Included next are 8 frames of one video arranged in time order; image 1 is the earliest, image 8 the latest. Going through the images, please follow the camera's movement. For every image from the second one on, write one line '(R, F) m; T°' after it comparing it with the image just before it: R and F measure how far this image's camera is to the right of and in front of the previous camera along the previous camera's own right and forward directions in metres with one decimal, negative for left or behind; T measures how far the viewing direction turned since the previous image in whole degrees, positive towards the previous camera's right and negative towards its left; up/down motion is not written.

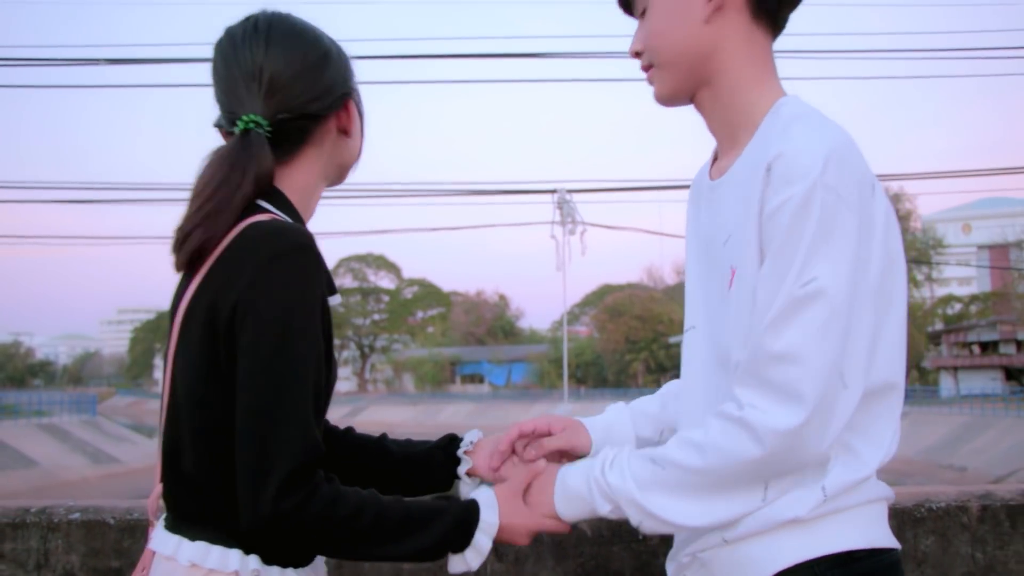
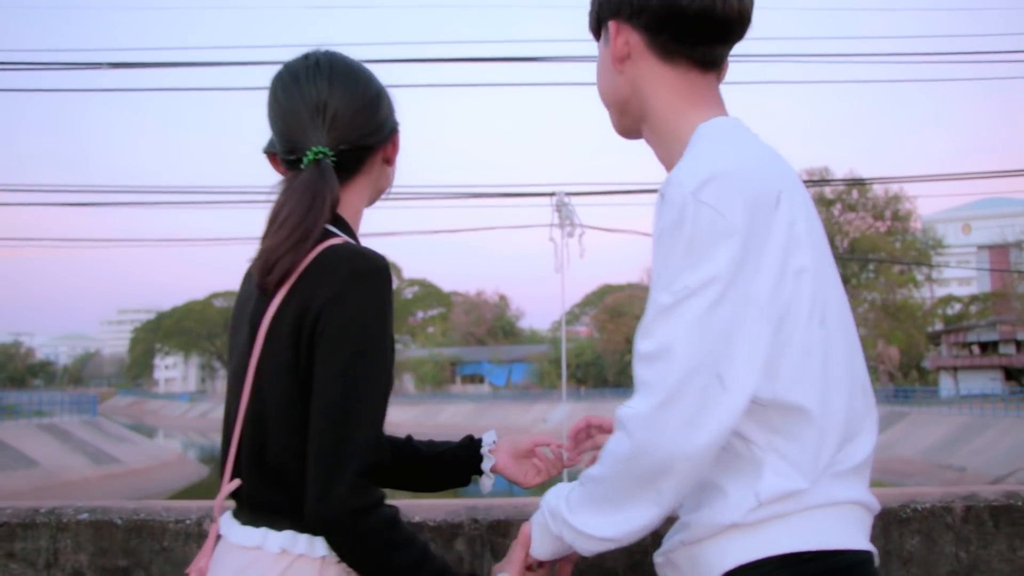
(0.0, -0.1) m; 0°
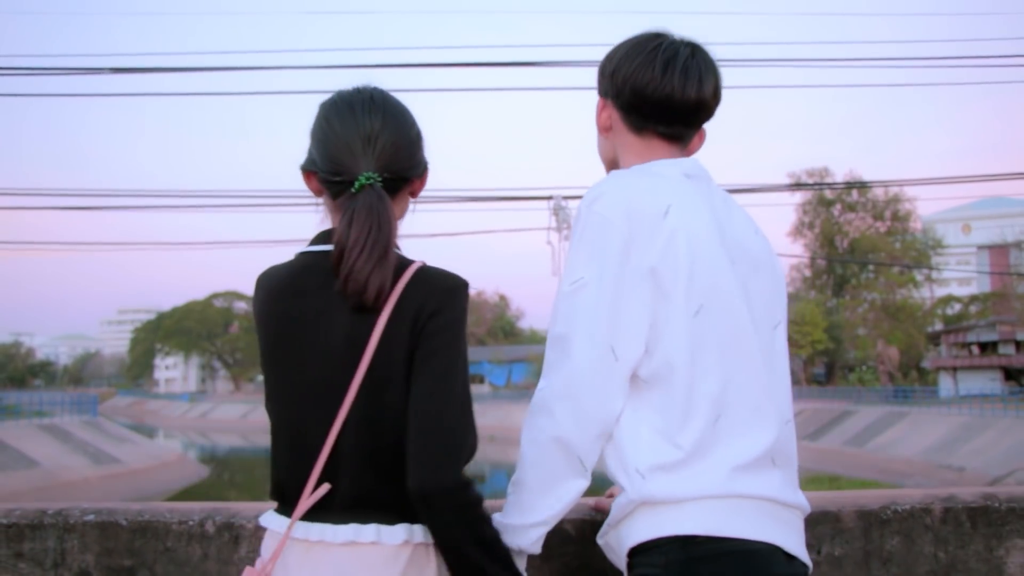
(0.0, -0.1) m; 0°
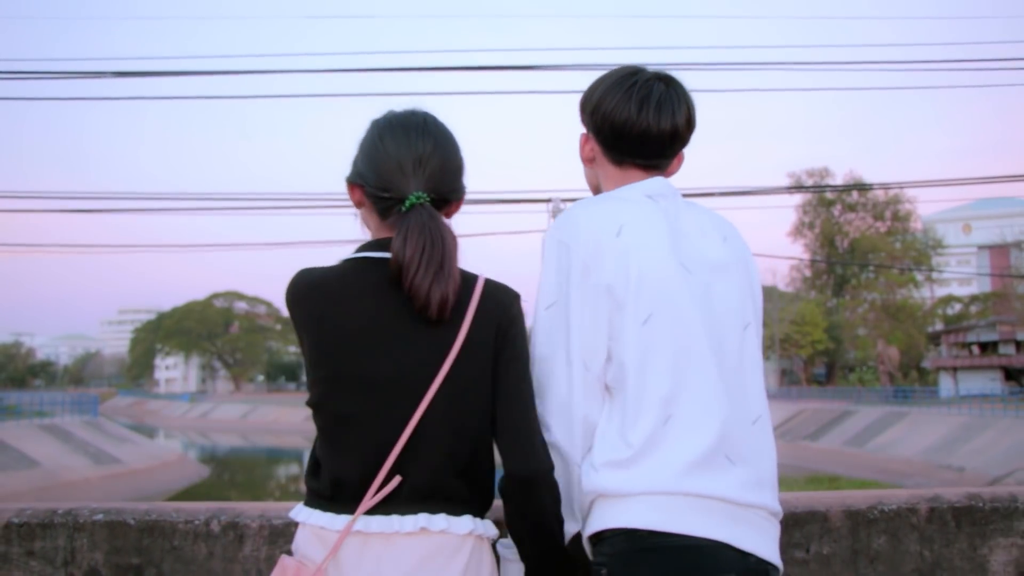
(0.0, -0.1) m; 0°
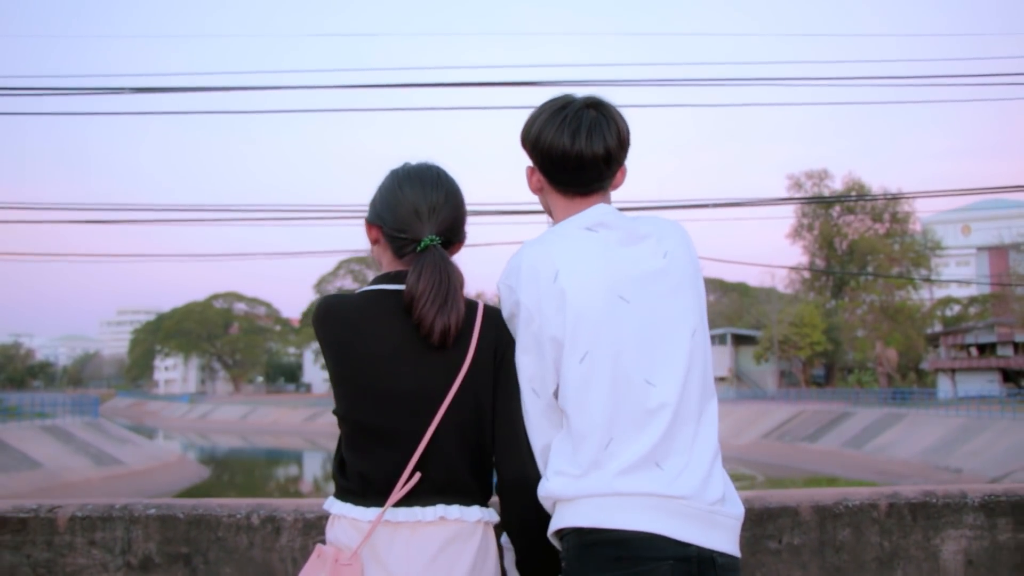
(0.0, -0.3) m; 0°
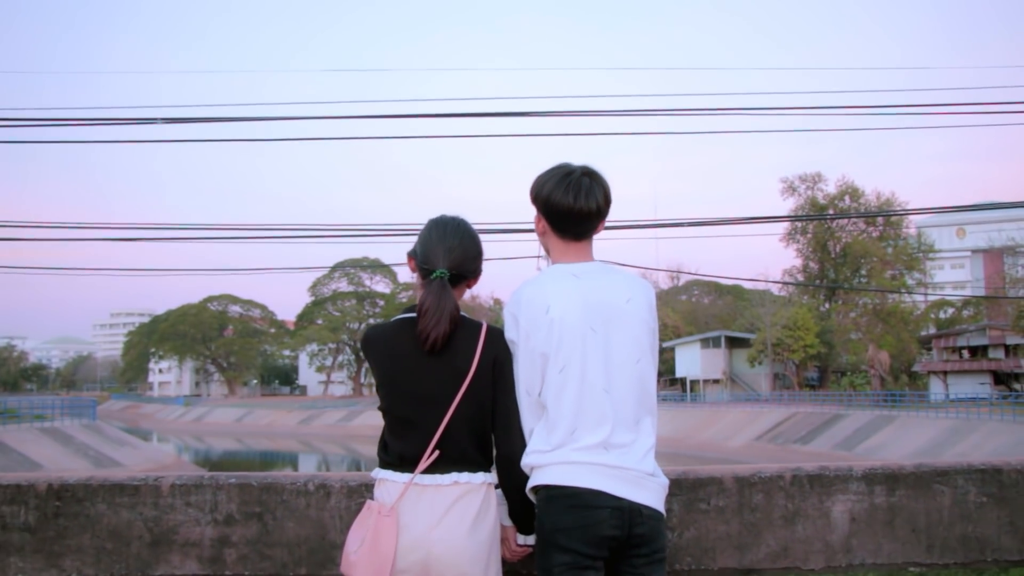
(0.0, -0.7) m; 0°
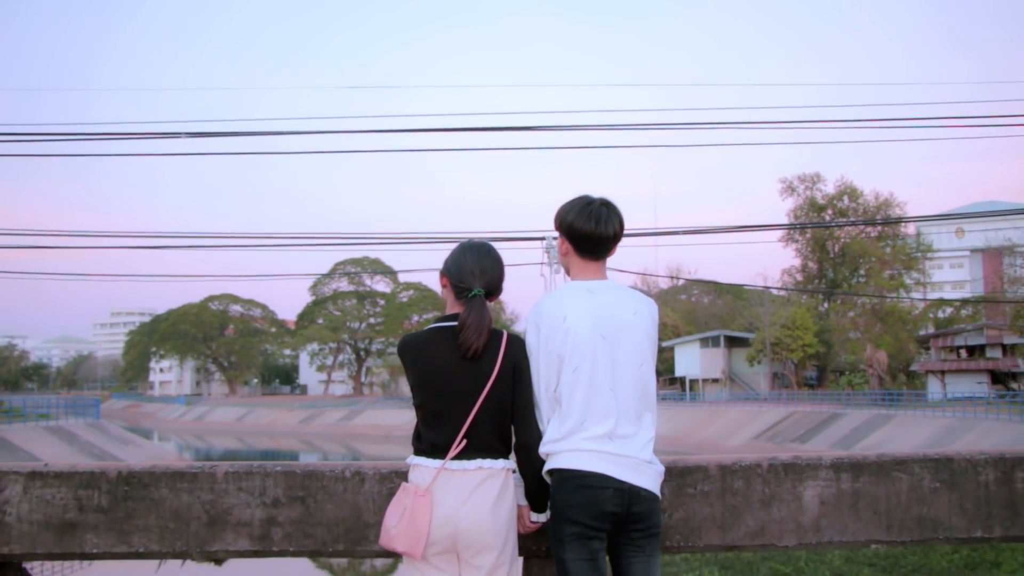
(0.0, -0.4) m; 0°
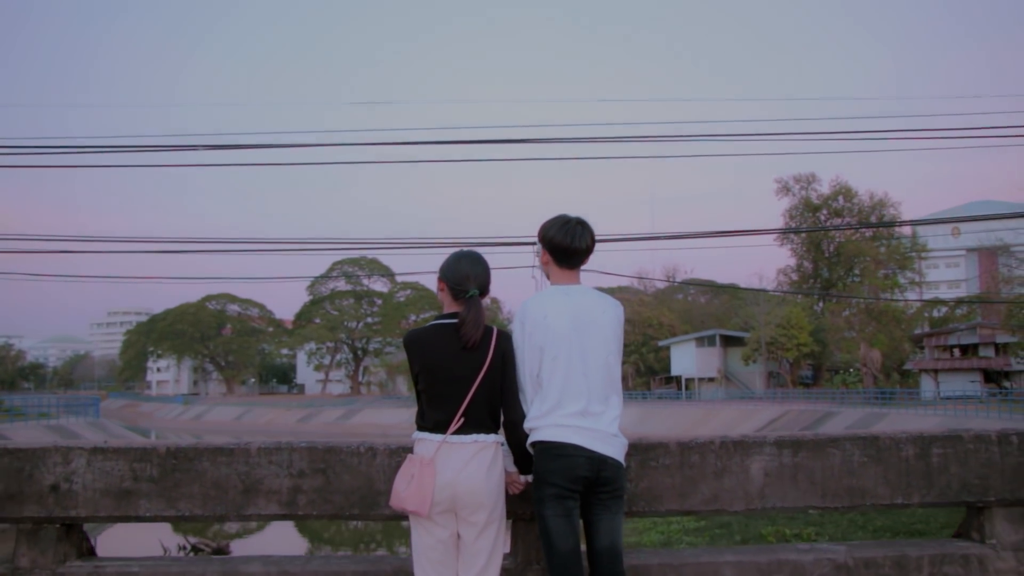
(0.0, -0.6) m; 0°
